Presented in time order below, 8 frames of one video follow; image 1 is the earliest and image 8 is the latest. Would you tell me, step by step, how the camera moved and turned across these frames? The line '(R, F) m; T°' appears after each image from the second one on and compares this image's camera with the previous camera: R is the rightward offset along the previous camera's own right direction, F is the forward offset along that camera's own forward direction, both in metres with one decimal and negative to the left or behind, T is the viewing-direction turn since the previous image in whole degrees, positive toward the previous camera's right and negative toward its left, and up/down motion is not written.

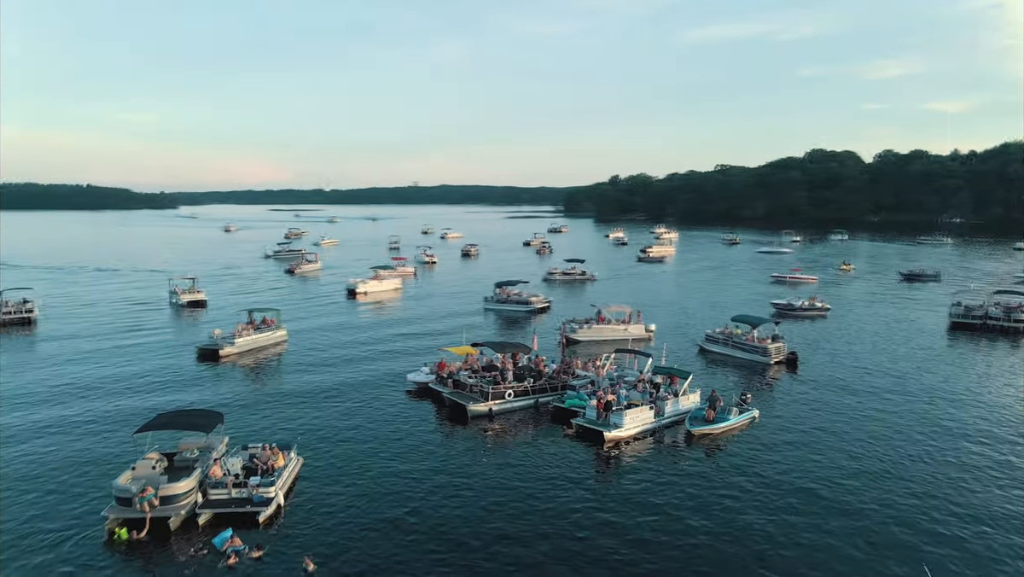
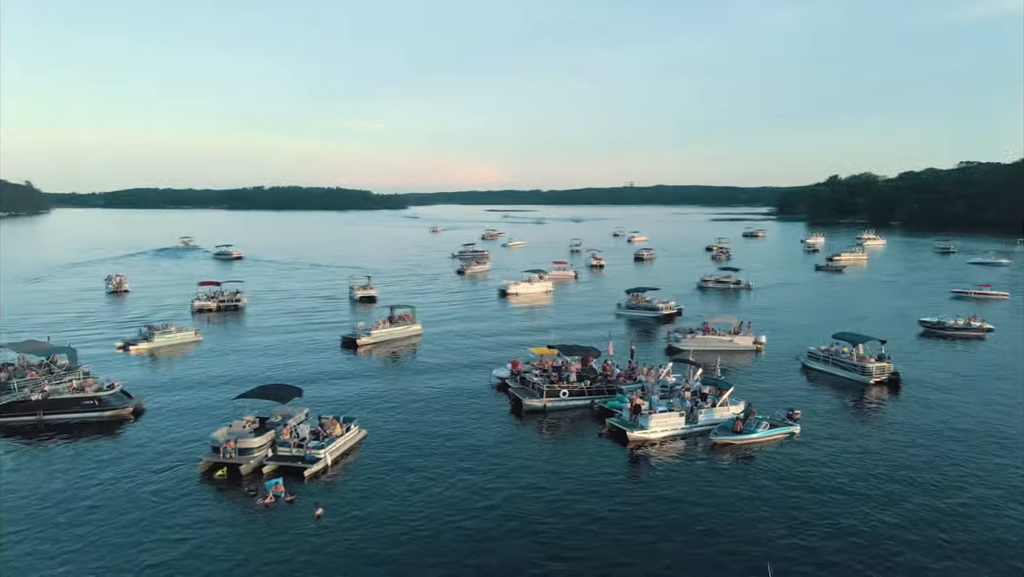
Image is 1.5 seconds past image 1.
(+9.1, -3.2) m; -16°
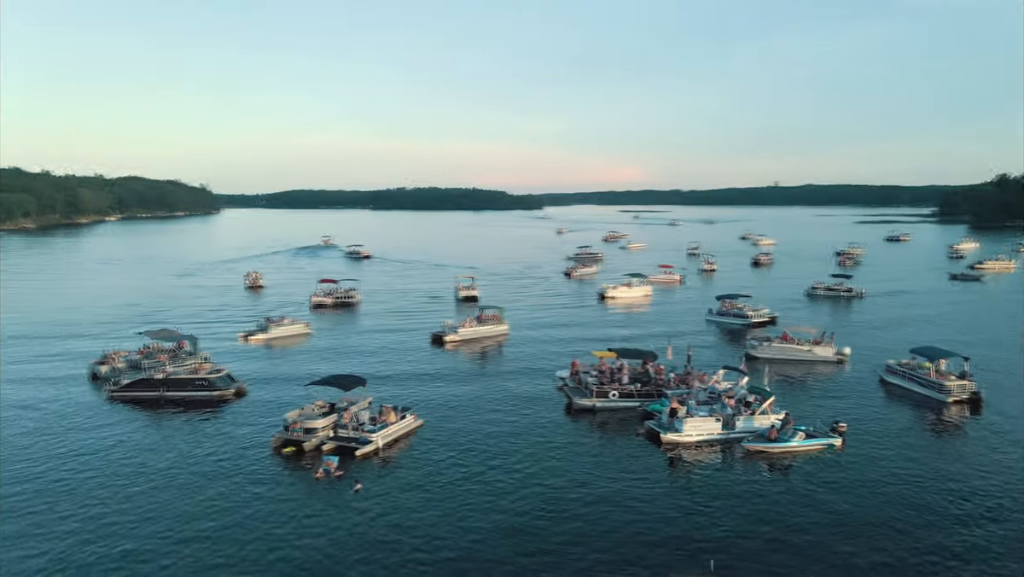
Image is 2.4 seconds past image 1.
(+5.1, -2.4) m; -10°
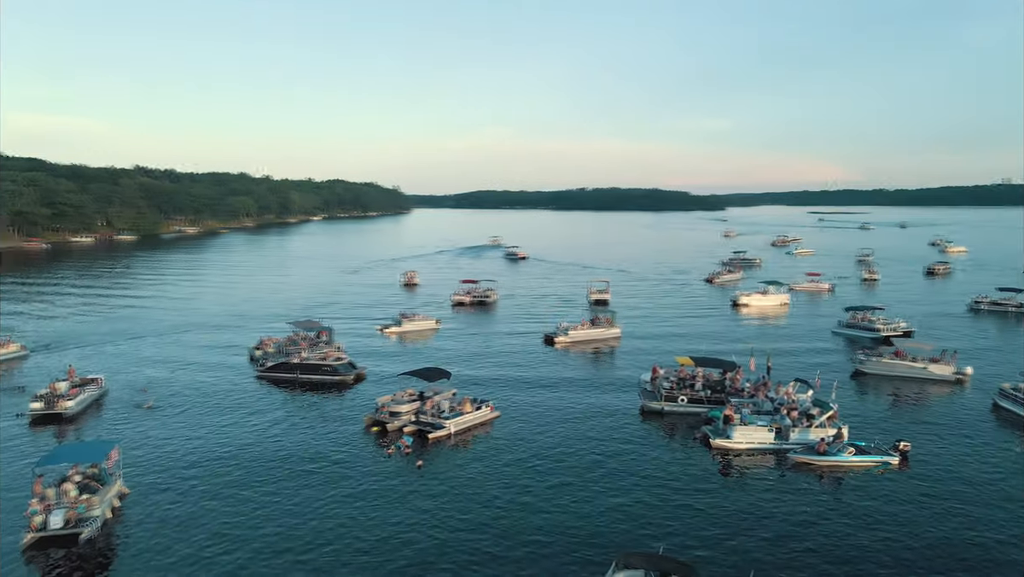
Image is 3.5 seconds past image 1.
(+6.8, -3.2) m; -14°
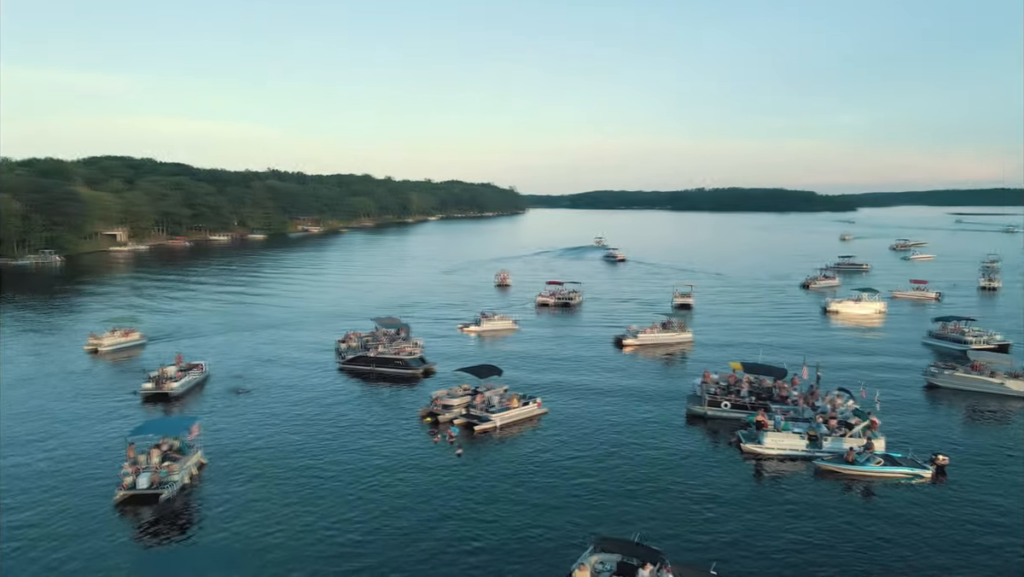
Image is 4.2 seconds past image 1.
(+4.5, -2.5) m; -9°
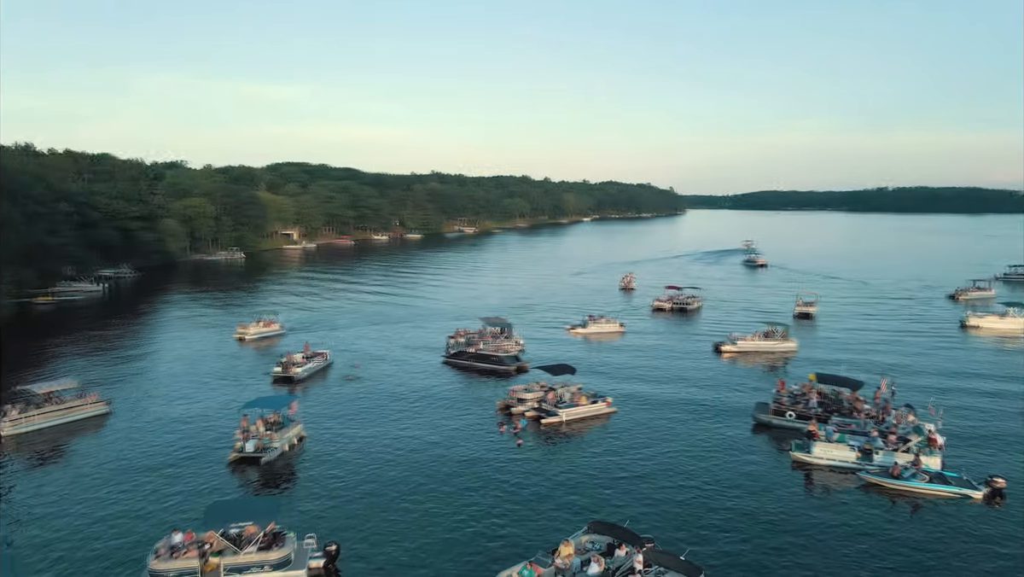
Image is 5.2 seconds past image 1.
(+6.0, -3.3) m; -12°
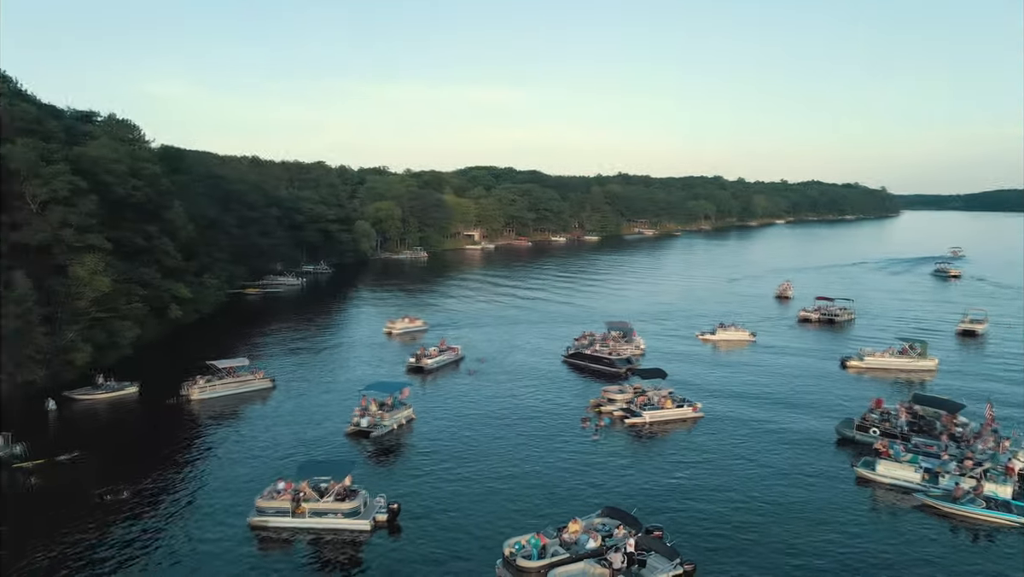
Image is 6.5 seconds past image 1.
(+7.3, -4.1) m; -15°
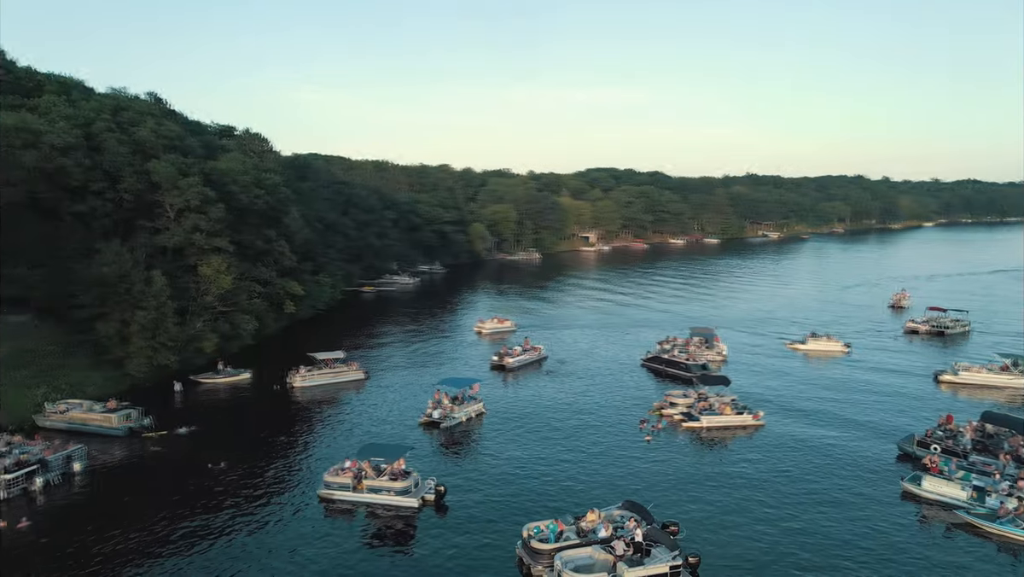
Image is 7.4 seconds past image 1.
(+4.7, -3.0) m; -10°
